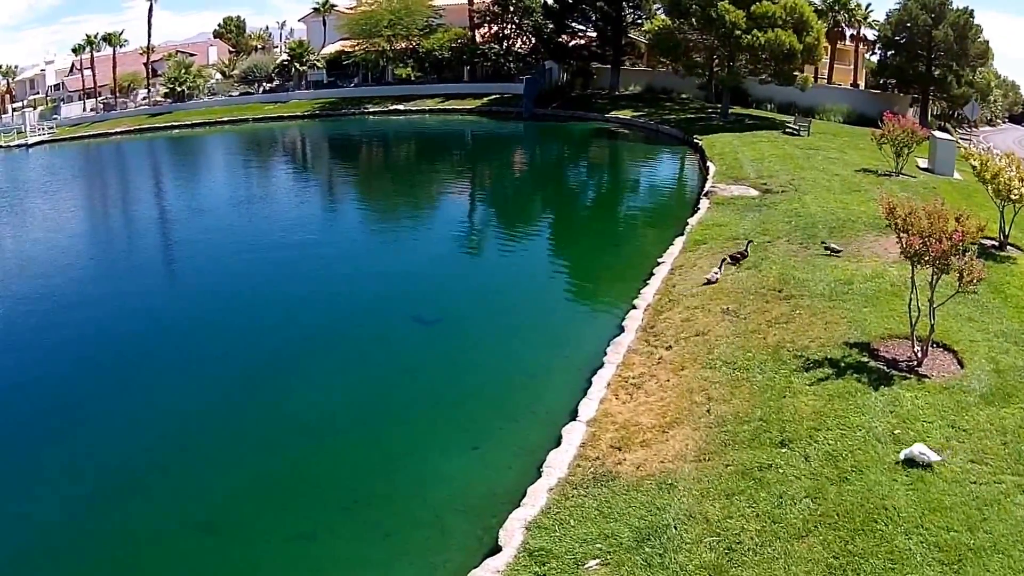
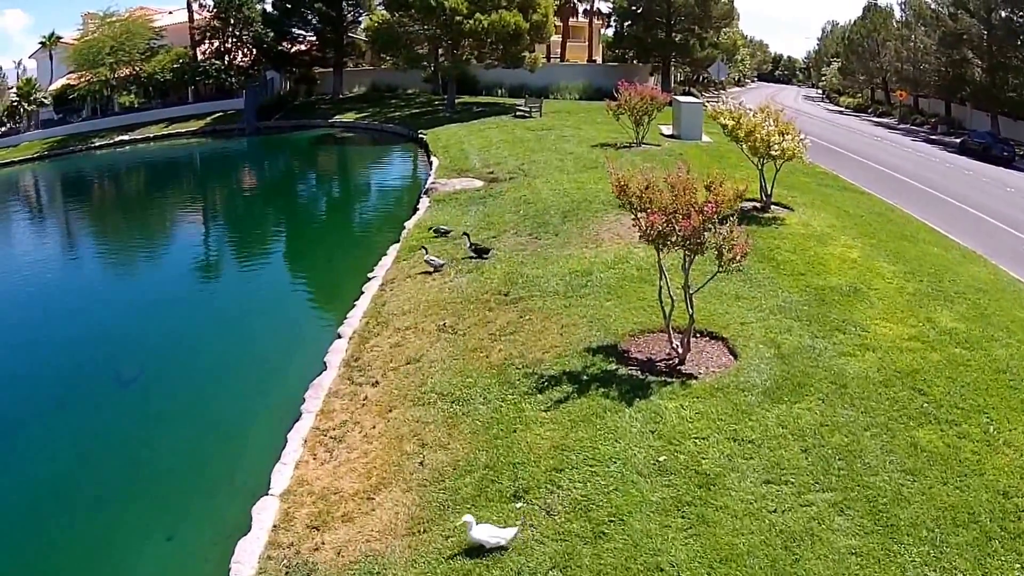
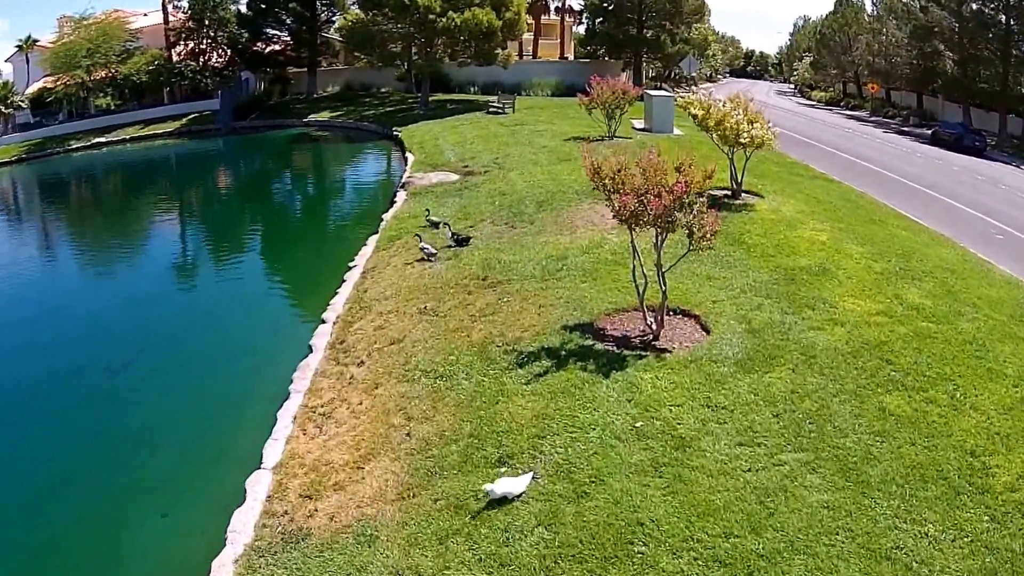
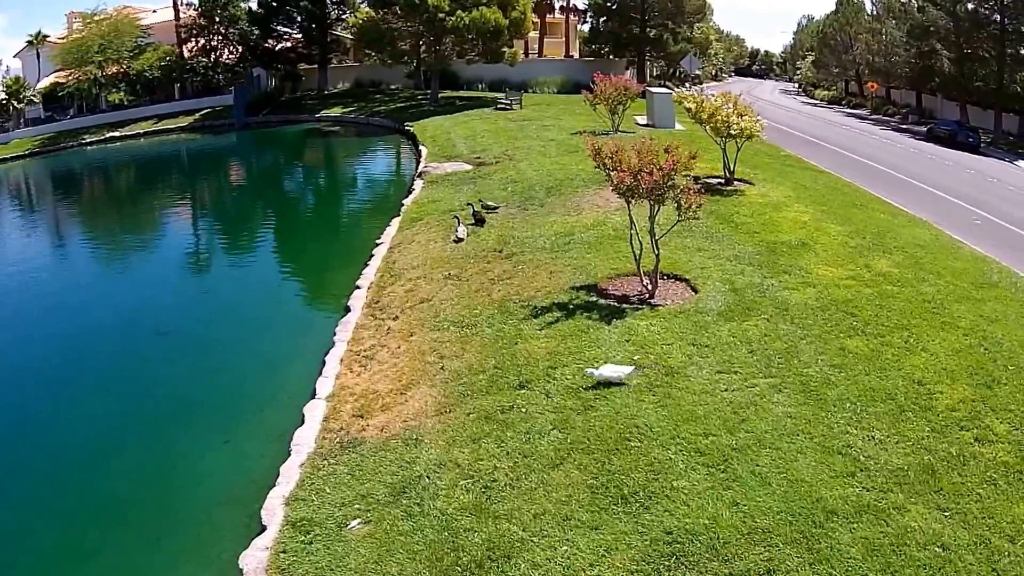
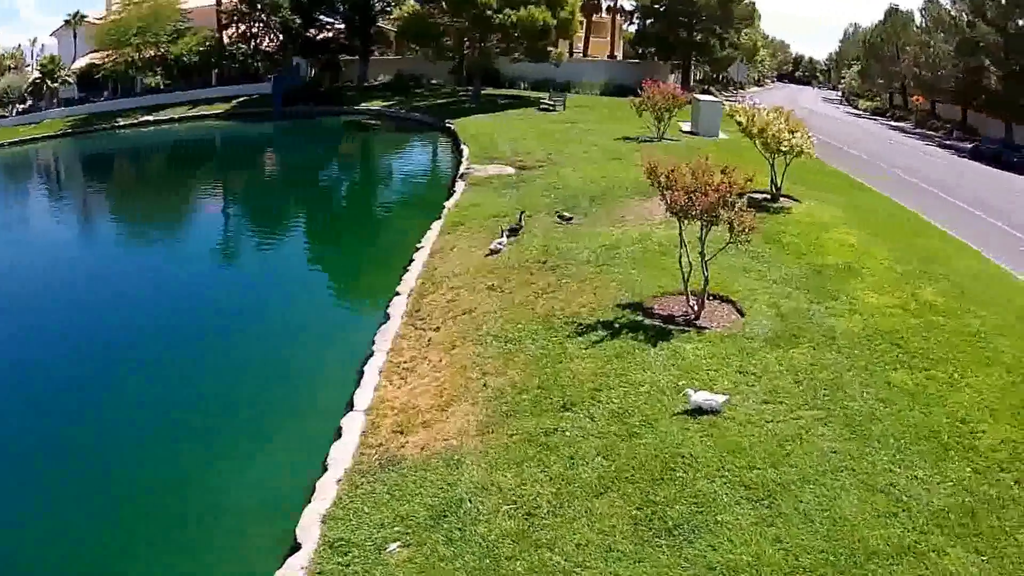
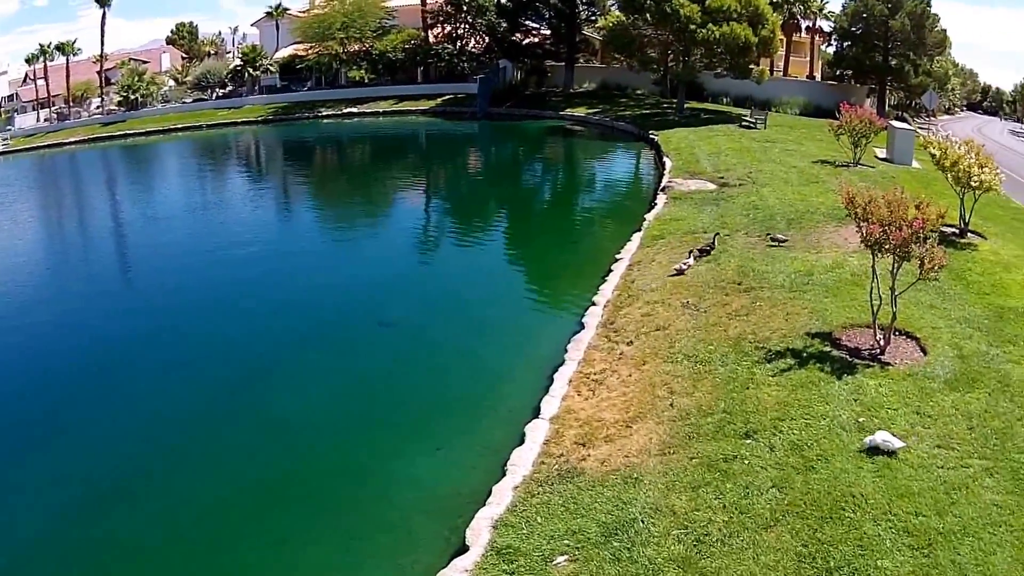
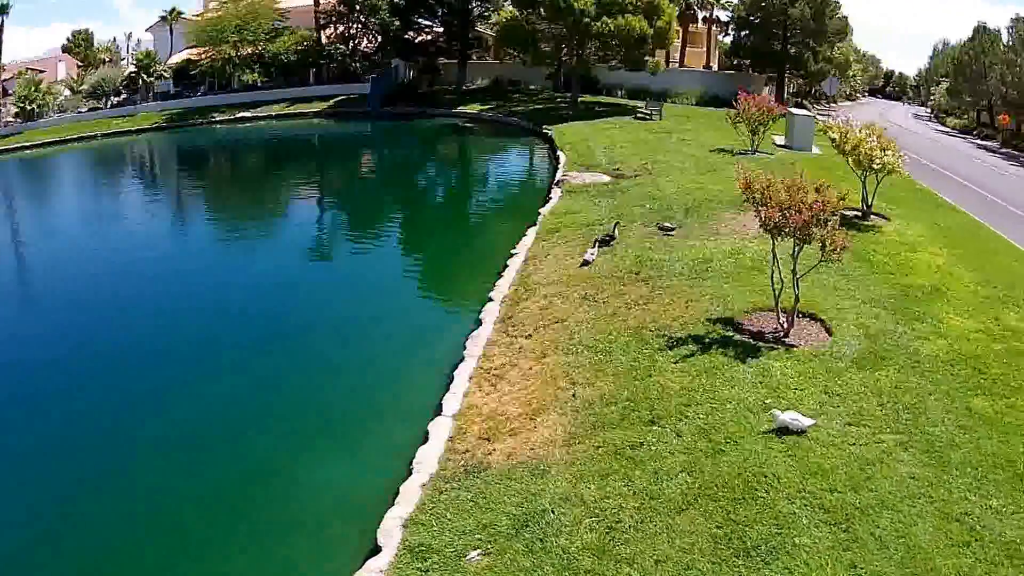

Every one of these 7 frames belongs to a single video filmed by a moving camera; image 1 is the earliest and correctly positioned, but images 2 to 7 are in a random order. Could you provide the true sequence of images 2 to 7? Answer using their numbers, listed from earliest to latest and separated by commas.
6, 7, 5, 4, 3, 2
